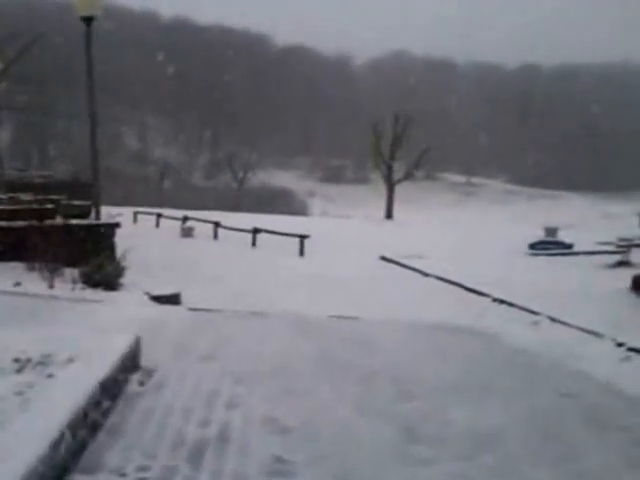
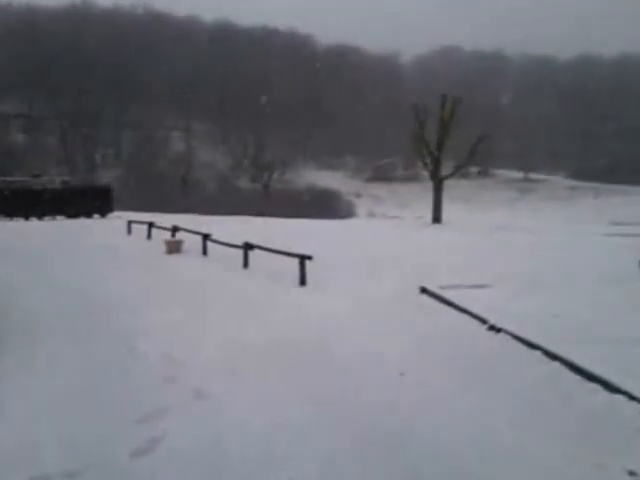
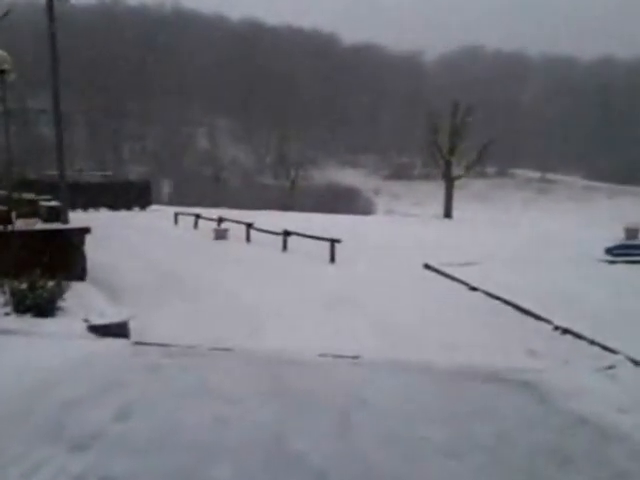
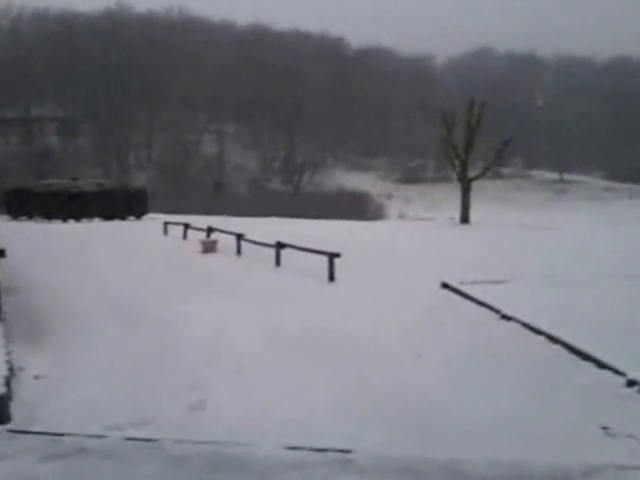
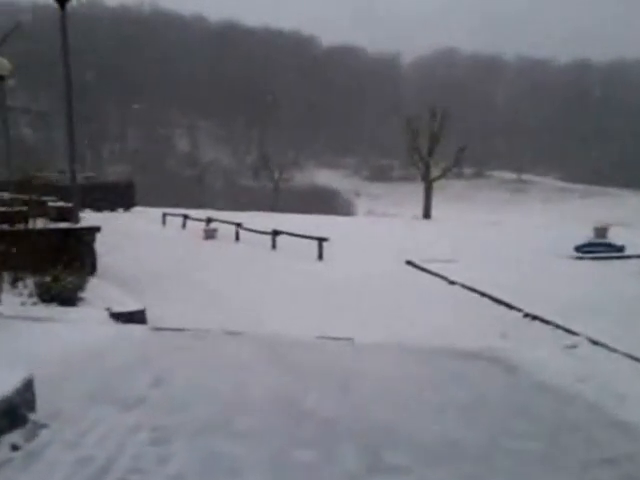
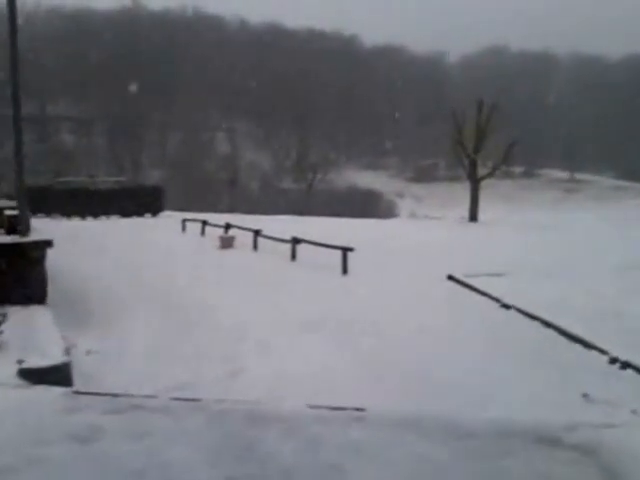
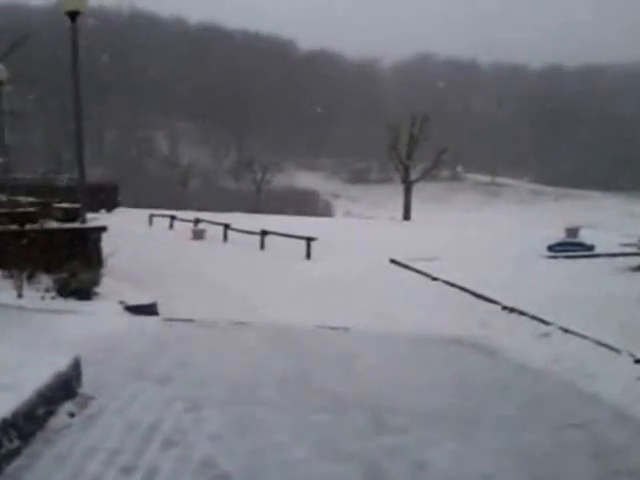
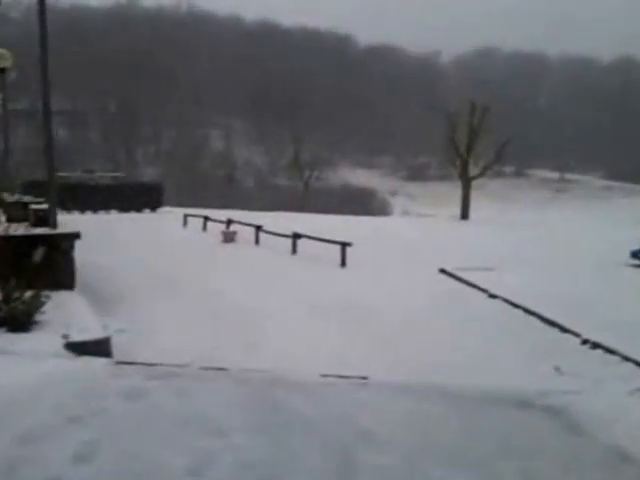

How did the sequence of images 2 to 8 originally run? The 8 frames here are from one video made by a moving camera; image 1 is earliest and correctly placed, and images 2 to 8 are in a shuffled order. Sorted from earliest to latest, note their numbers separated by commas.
7, 5, 3, 8, 6, 4, 2
